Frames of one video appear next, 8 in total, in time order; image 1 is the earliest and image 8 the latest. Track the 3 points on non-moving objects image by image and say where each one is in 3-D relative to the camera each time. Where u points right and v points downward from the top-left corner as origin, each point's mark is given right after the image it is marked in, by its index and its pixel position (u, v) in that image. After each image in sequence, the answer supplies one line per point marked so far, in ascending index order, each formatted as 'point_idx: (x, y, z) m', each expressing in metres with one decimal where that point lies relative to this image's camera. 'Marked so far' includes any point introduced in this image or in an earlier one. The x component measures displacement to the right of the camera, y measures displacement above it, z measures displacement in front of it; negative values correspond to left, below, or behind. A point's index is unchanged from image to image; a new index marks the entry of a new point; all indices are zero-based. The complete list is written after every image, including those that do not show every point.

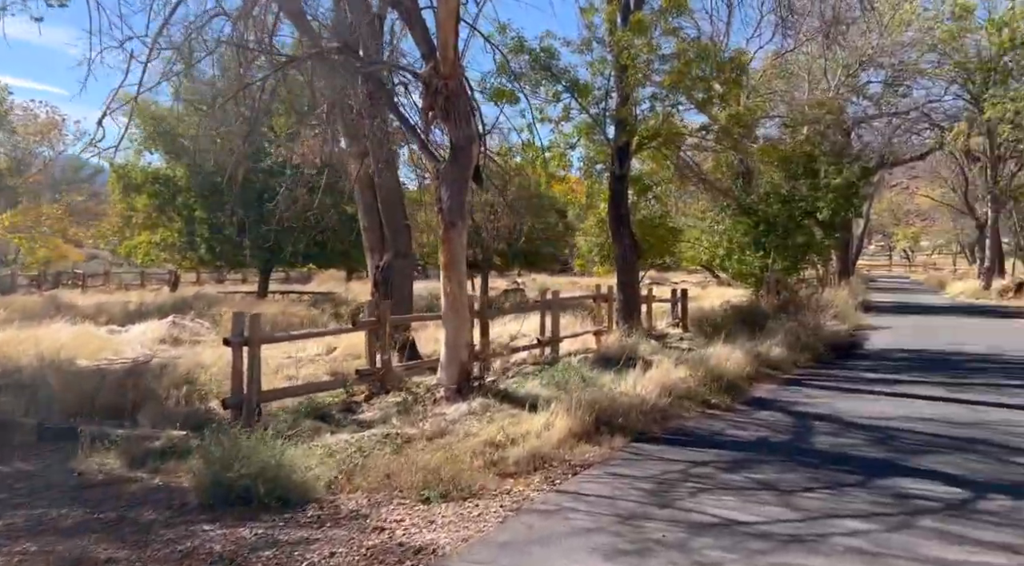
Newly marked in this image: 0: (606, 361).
0: (+0.9, -0.7, +8.7) m
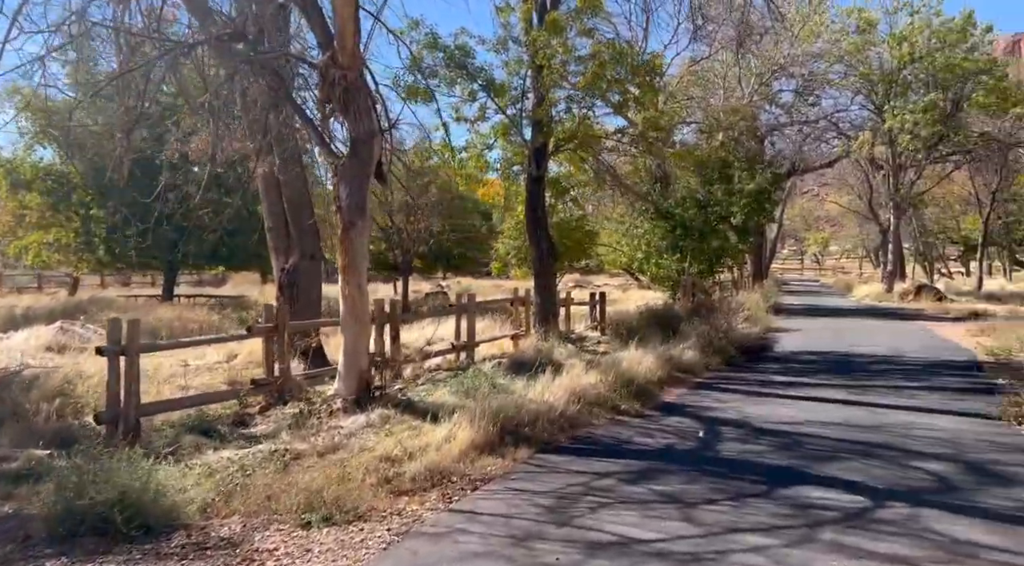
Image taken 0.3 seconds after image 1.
0: (+0.1, -0.8, +8.5) m
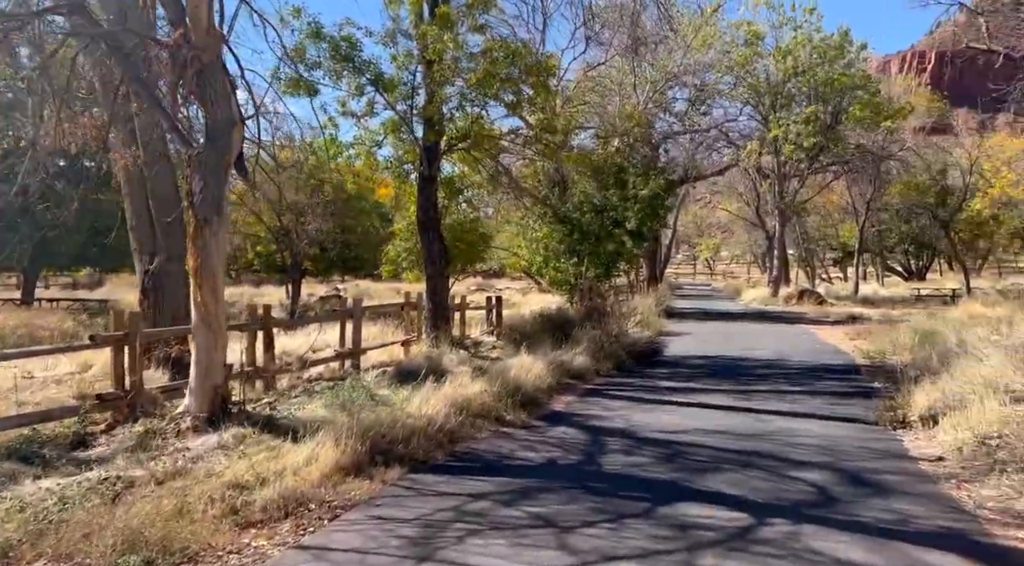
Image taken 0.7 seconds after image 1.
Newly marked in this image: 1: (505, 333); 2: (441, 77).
0: (-1.0, -0.8, +8.2) m
1: (-0.1, -0.7, +13.0) m
2: (-0.8, +2.4, +10.3) m
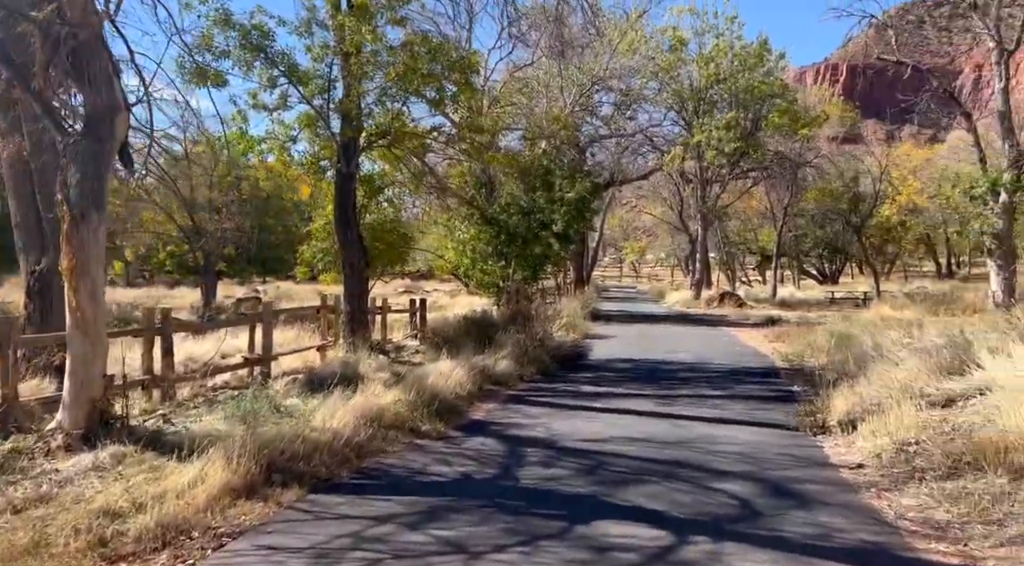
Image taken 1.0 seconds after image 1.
0: (-1.7, -0.8, +7.8) m
1: (-1.2, -0.8, +12.7) m
2: (-1.7, +2.3, +10.0) m
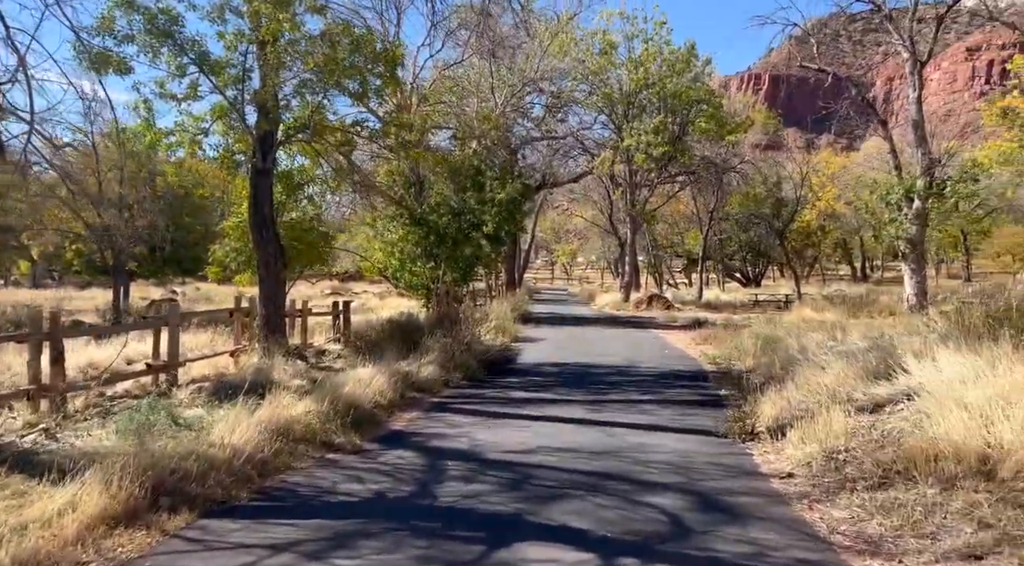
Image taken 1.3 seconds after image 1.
0: (-2.3, -0.9, +7.4) m
1: (-2.2, -0.8, +12.2) m
2: (-2.5, +2.3, +9.5) m
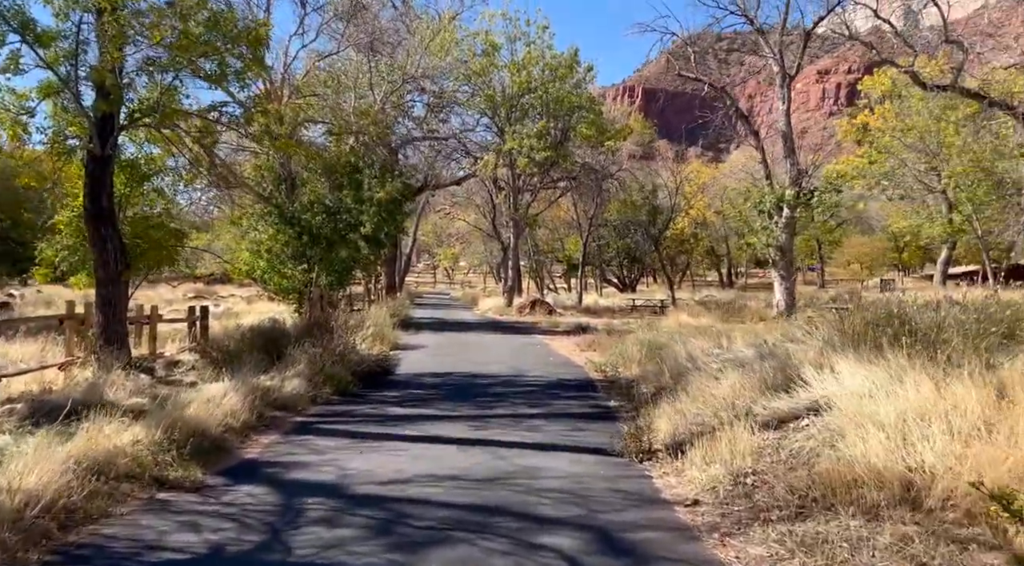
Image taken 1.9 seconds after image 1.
0: (-3.2, -0.9, +6.3) m
1: (-3.7, -0.8, +11.1) m
2: (-3.6, +2.3, +8.4) m
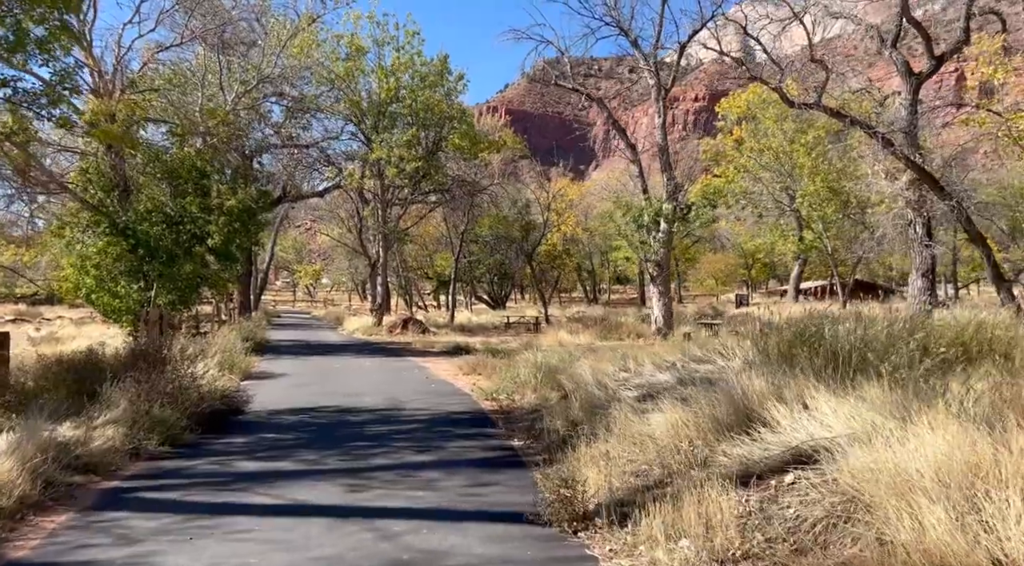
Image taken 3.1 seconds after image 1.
0: (-3.7, -1.0, +4.1) m
1: (-4.9, -1.0, +8.8) m
2: (-4.5, +2.2, +6.2) m
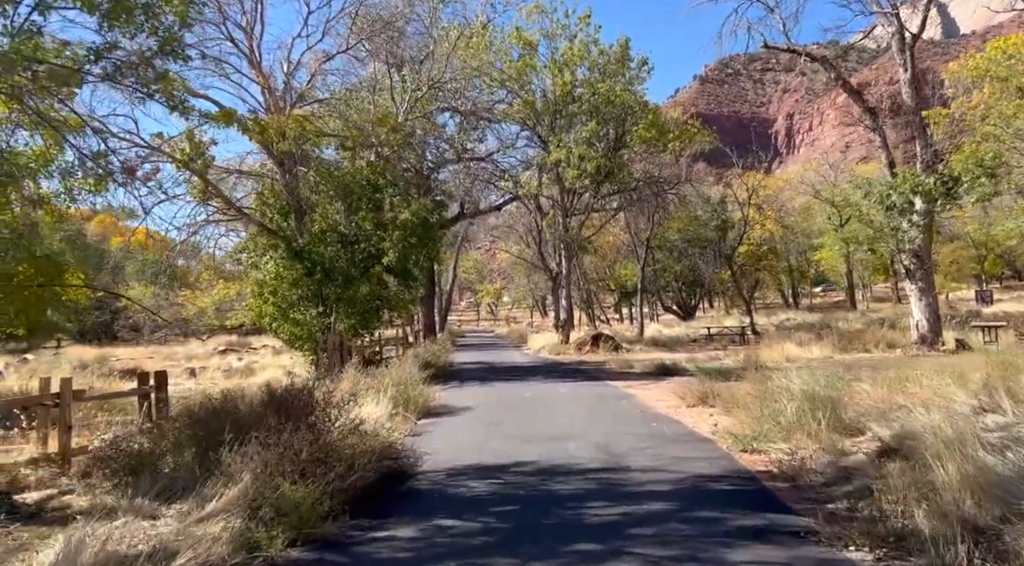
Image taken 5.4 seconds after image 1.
0: (-2.7, -1.1, +1.2) m
1: (-3.0, -1.2, +6.0) m
2: (-3.2, +2.0, +3.4) m
